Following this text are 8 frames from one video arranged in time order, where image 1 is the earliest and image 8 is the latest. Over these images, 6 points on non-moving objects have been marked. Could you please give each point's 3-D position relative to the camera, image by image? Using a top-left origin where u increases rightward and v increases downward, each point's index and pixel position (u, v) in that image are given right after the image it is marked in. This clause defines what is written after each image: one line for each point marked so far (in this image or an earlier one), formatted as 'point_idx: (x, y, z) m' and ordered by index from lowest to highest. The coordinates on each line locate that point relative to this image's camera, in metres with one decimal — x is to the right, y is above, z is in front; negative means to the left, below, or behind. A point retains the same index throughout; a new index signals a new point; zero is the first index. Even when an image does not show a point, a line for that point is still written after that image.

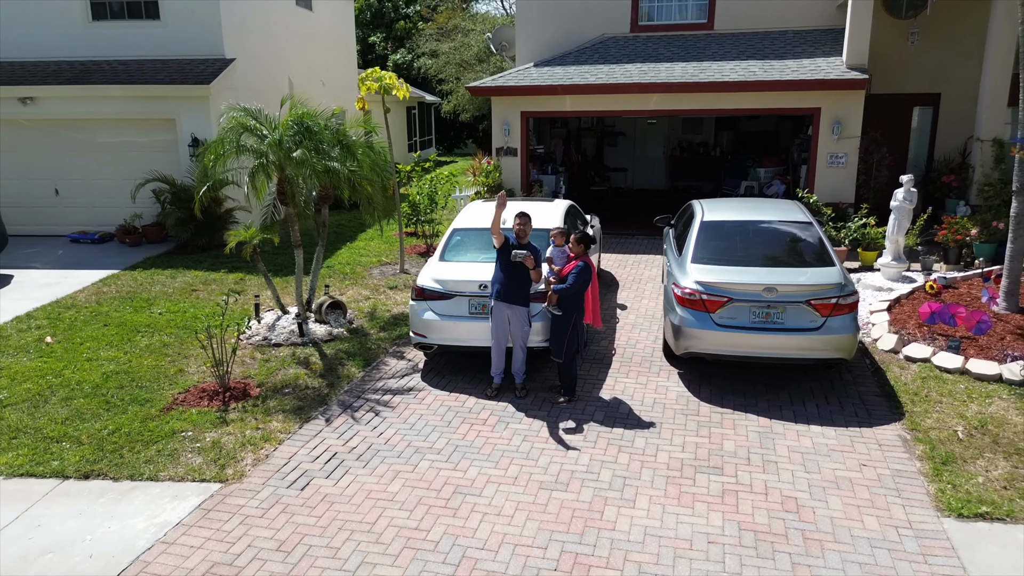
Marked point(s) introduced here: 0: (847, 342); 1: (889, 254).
0: (+2.7, -0.4, +6.0) m
1: (+4.4, +0.4, +8.6) m
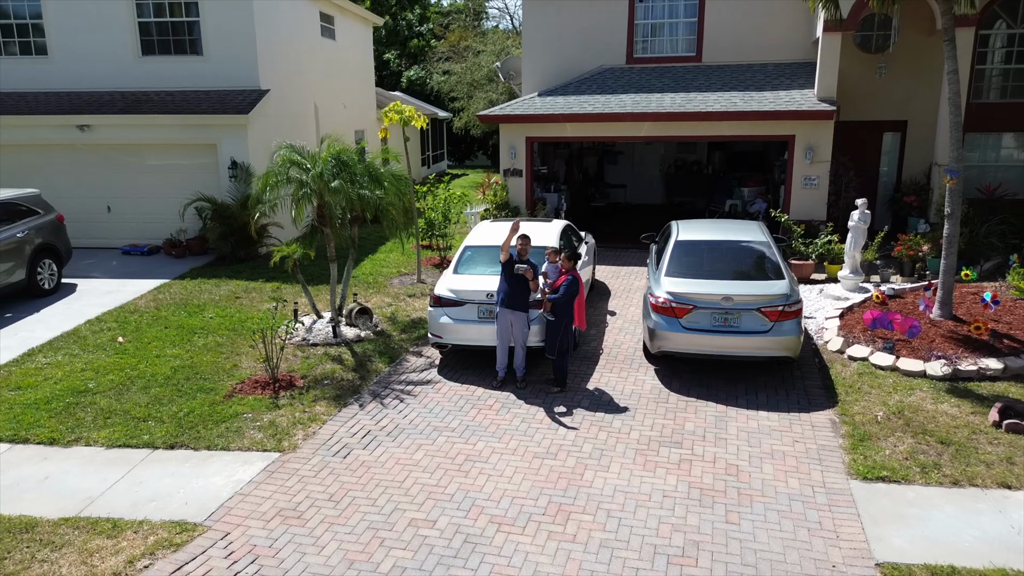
0: (+2.7, -0.5, +7.2) m
1: (+4.4, +0.3, +9.8) m
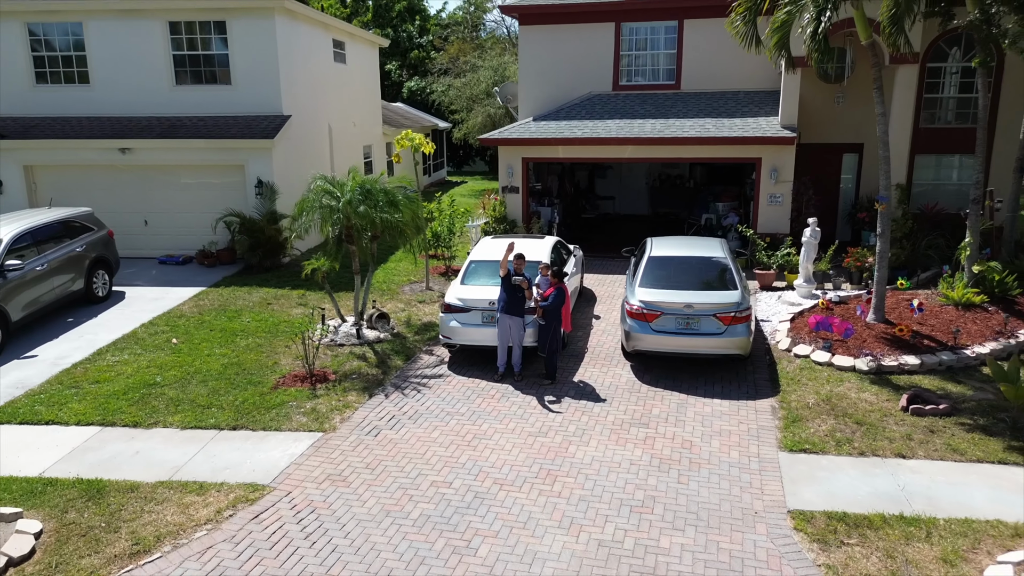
0: (+2.7, -0.6, +8.7) m
1: (+4.4, +0.2, +11.3) m
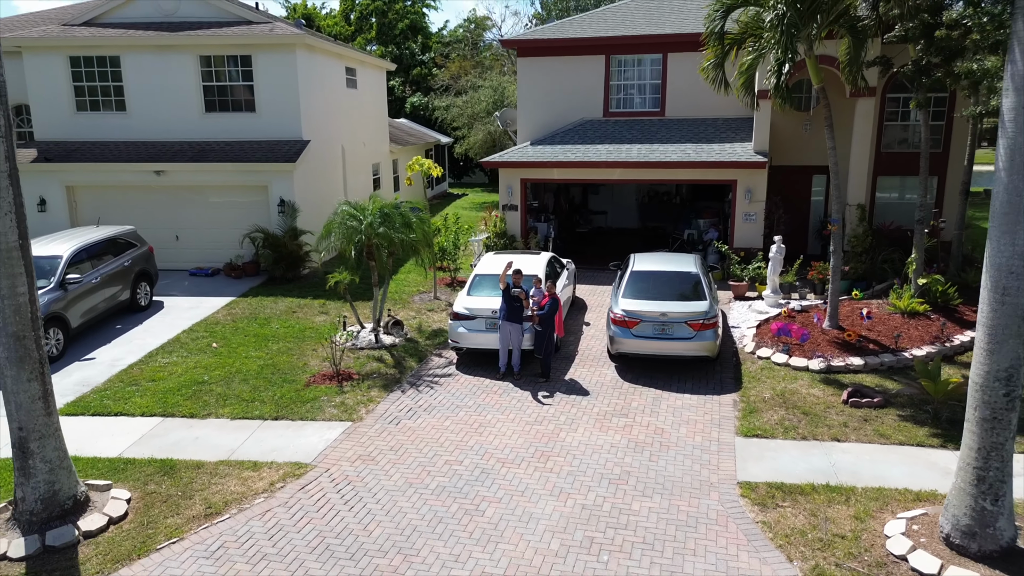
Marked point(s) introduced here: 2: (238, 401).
0: (+2.7, -0.8, +10.0) m
1: (+4.4, 0.0, +12.7) m
2: (-3.6, -1.5, +9.7) m
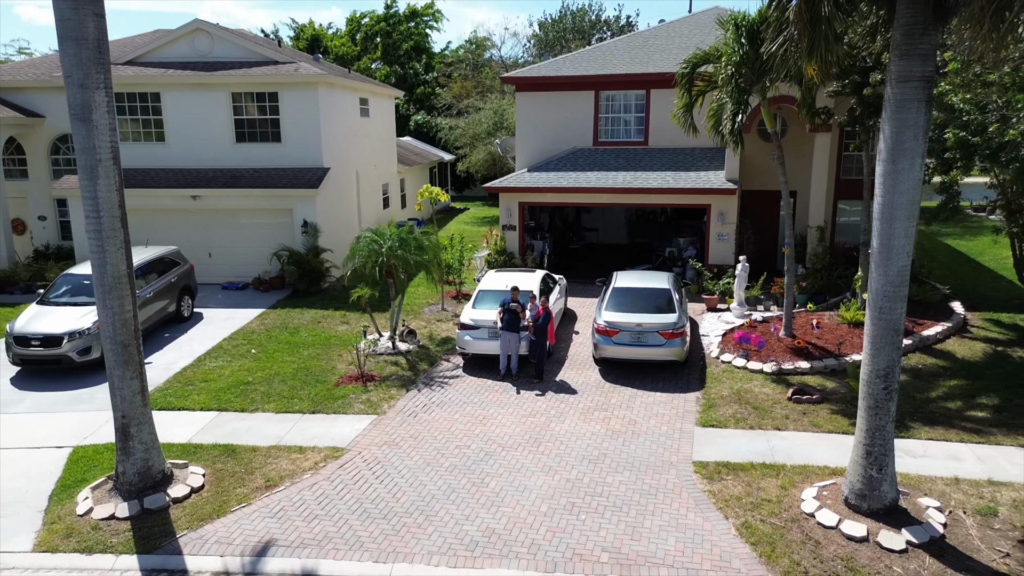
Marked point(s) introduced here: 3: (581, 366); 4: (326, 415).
0: (+2.7, -1.0, +11.8) m
1: (+4.4, -0.2, +14.5) m
2: (-3.6, -1.7, +11.4) m
3: (+1.2, -1.3, +12.6) m
4: (-2.7, -1.9, +10.9) m
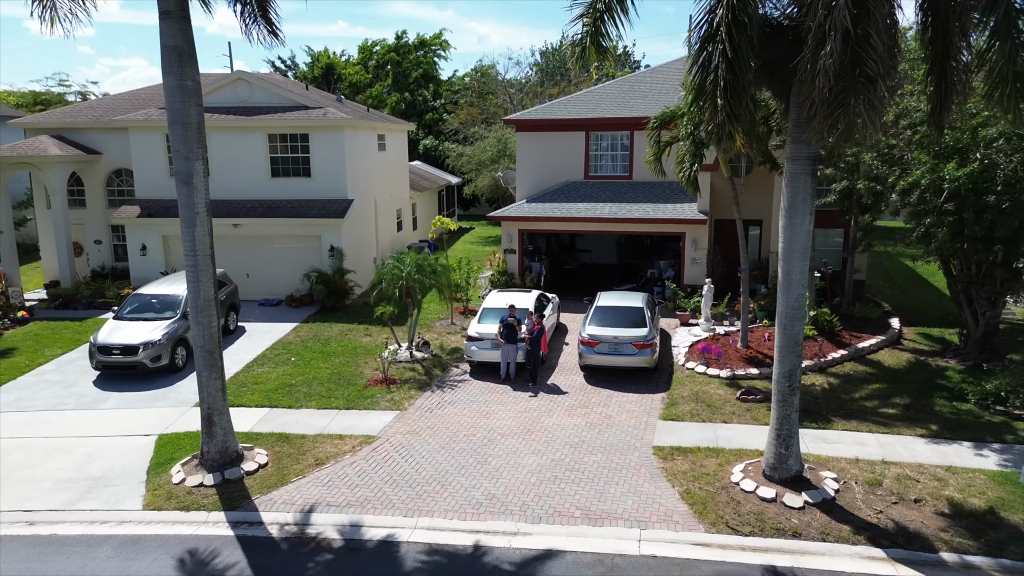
0: (+2.7, -1.4, +14.3) m
1: (+4.4, -0.7, +16.9) m
2: (-3.6, -2.1, +13.9) m
3: (+1.1, -1.7, +15.0) m
4: (-2.8, -2.2, +13.4) m
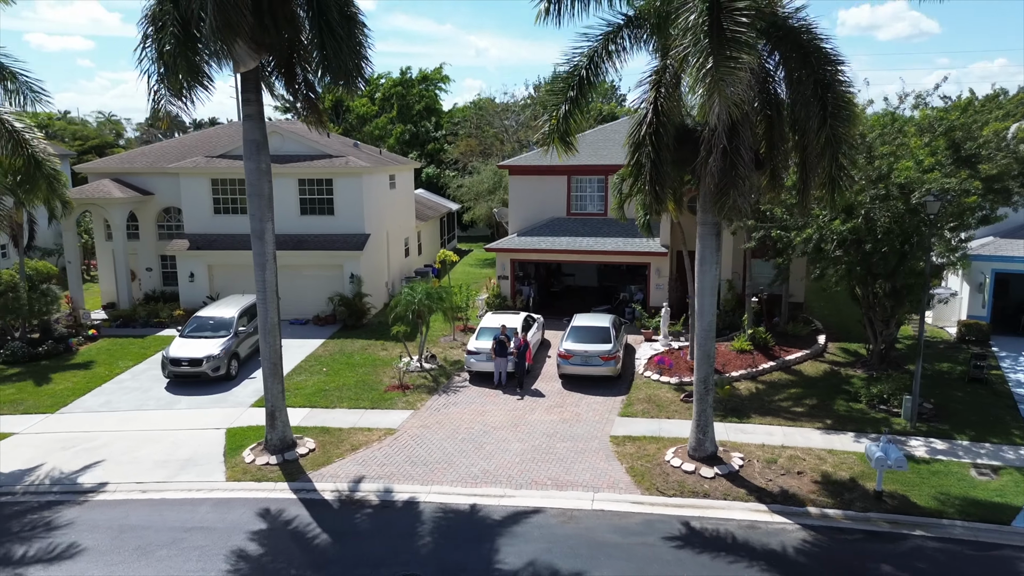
0: (+2.4, -2.0, +17.8) m
1: (+4.1, -1.3, +20.5) m
2: (-3.8, -2.6, +17.4) m
3: (+0.9, -2.3, +18.6) m
4: (-3.0, -2.8, +16.9) m
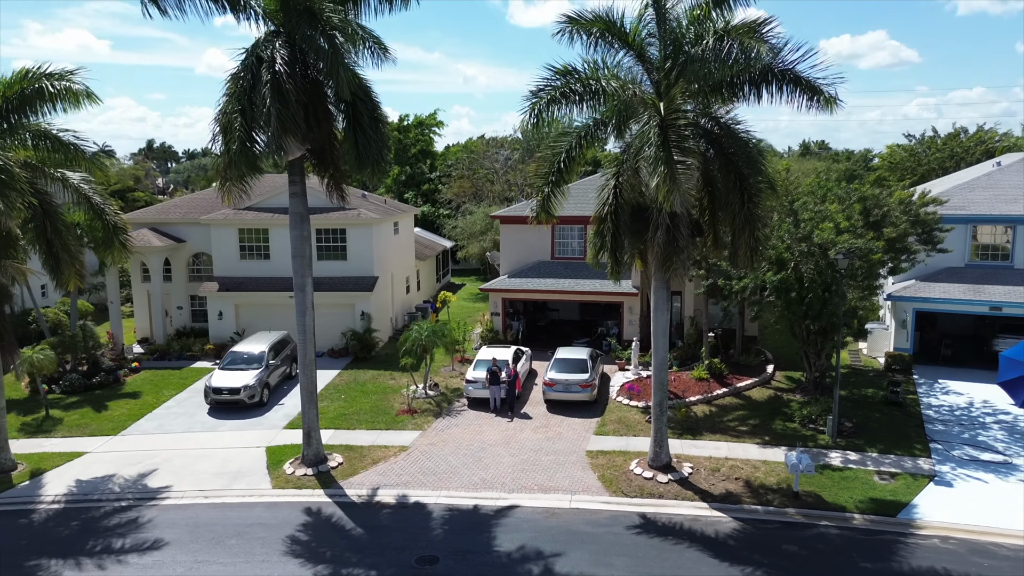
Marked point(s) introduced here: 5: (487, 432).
0: (+2.2, -3.1, +21.1) m
1: (+3.9, -2.5, +23.8) m
2: (-4.0, -3.7, +20.6) m
3: (+0.7, -3.4, +21.8) m
4: (-3.2, -3.9, +20.0) m
5: (-0.7, -3.9, +19.8) m
